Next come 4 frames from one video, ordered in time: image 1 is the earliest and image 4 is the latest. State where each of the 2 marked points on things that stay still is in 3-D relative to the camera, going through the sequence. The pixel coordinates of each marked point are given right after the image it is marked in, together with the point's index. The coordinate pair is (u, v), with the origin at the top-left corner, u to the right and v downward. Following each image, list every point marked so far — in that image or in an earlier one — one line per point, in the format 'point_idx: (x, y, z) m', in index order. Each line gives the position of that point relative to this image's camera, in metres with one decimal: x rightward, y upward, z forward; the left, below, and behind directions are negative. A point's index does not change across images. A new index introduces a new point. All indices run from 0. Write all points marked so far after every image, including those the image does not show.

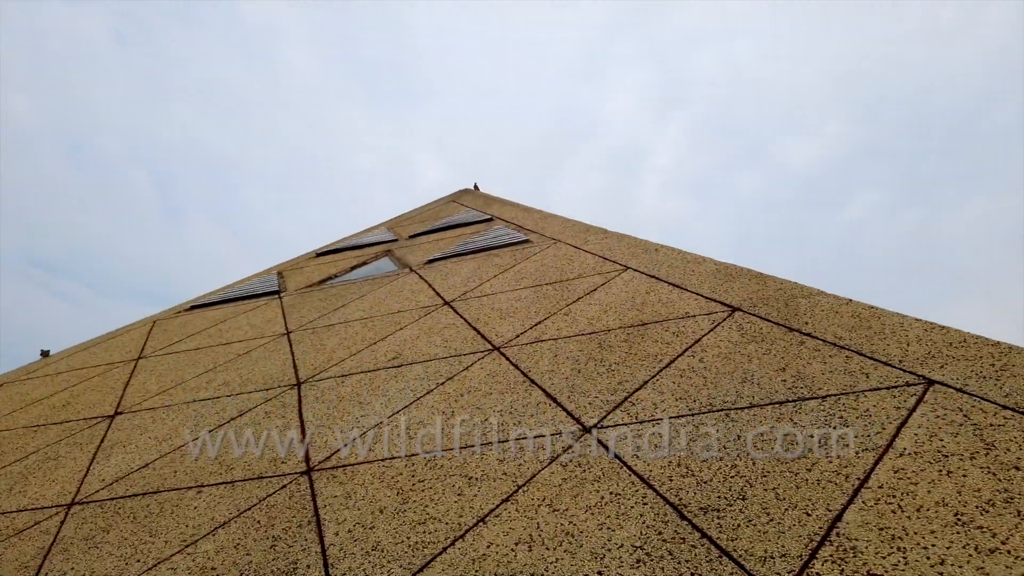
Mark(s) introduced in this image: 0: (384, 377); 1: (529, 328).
0: (-0.6, -0.4, +4.4) m
1: (+0.1, -0.2, +4.5) m
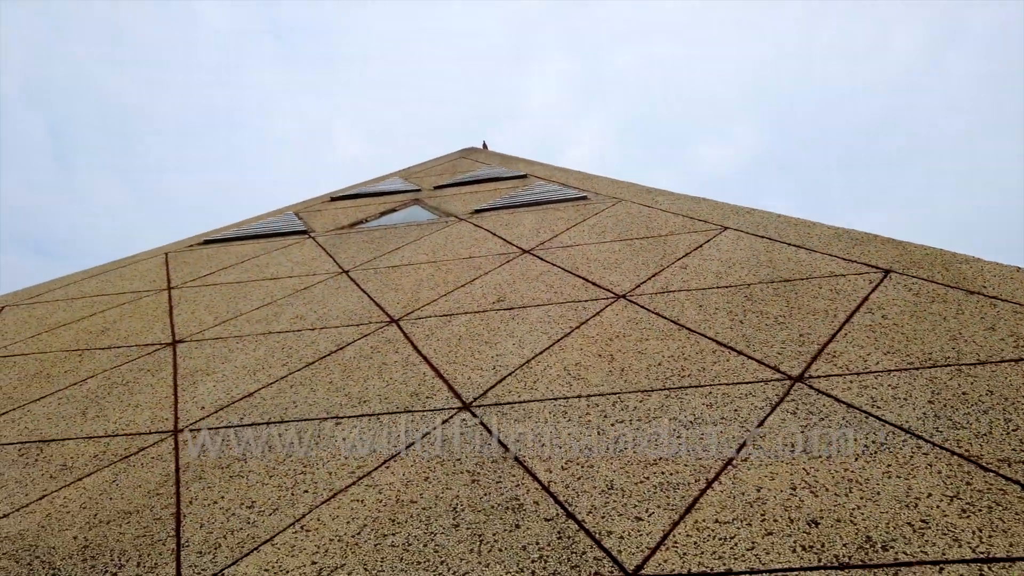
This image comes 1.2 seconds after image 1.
0: (0.0, -0.1, +4.1) m
1: (+0.6, 0.0, +4.3) m
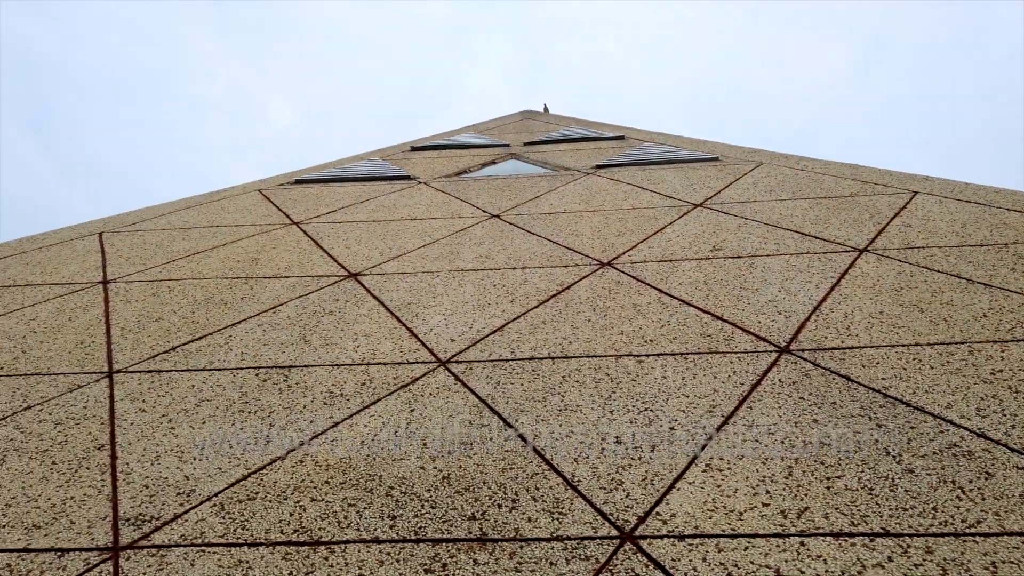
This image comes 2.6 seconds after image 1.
0: (+0.9, +0.1, +3.7) m
1: (+1.5, +0.2, +4.0) m
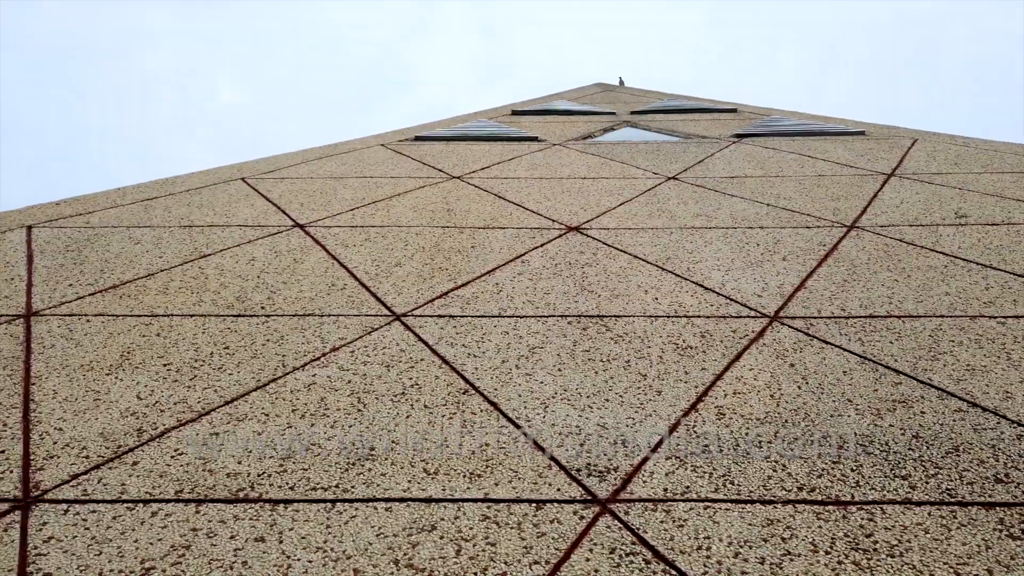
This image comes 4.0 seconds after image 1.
0: (+1.7, +0.2, +3.5) m
1: (+2.4, +0.3, +3.8) m
